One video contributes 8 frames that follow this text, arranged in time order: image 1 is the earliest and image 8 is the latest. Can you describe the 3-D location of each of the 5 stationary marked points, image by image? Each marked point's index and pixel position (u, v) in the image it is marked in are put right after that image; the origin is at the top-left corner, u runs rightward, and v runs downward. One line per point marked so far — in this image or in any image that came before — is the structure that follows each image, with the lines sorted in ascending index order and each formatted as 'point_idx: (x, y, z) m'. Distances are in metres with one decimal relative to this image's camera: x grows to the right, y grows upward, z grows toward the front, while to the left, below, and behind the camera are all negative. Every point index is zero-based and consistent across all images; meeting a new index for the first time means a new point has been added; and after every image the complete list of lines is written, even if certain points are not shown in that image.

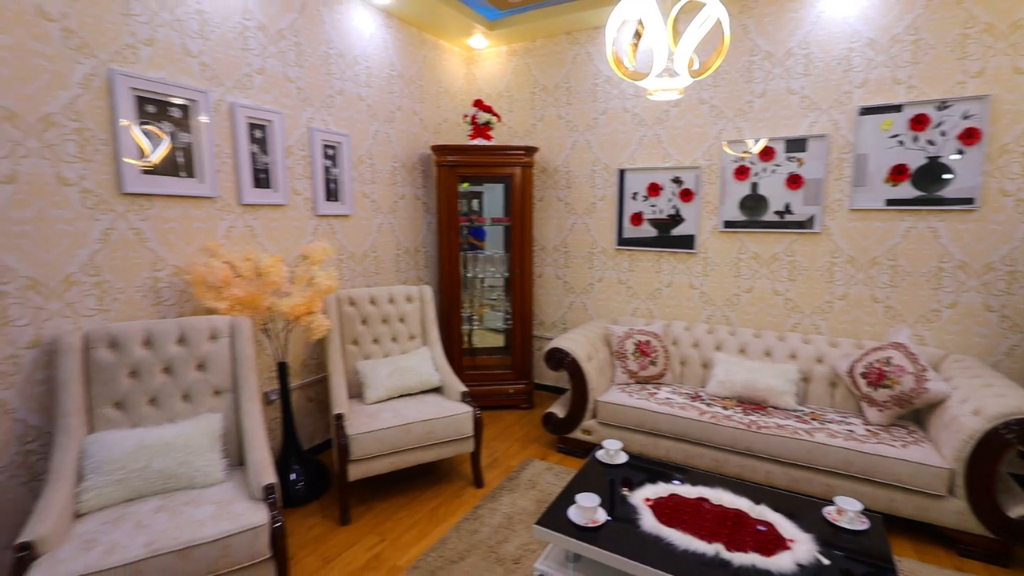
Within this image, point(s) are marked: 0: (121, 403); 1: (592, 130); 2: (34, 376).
0: (-1.5, -0.4, +1.9) m
1: (+0.6, +1.1, +3.6) m
2: (-1.8, -0.3, +1.8) m
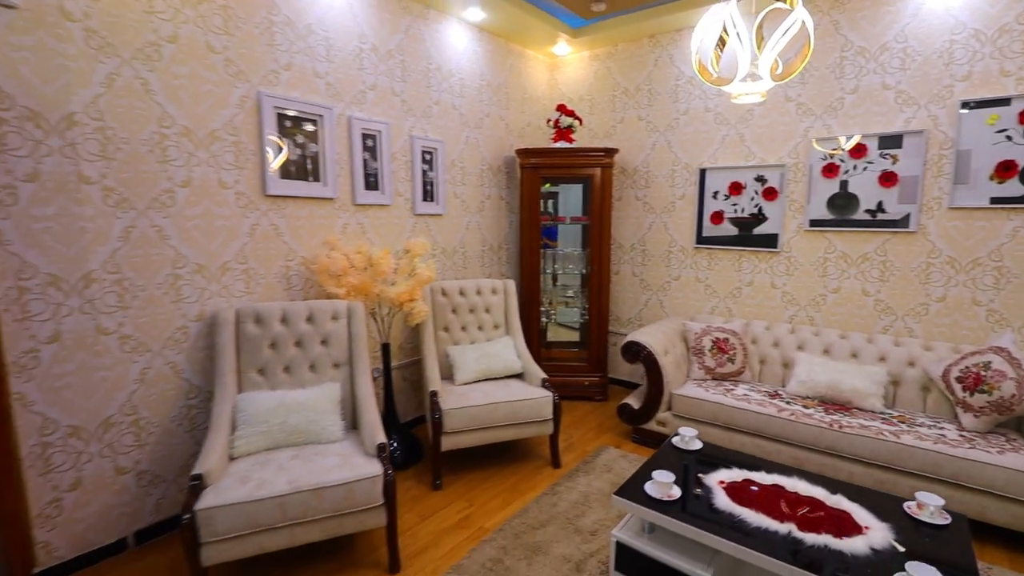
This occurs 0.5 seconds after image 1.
0: (-1.2, -0.4, +2.3) m
1: (+1.2, +1.2, +3.6) m
2: (-1.4, -0.3, +2.3) m
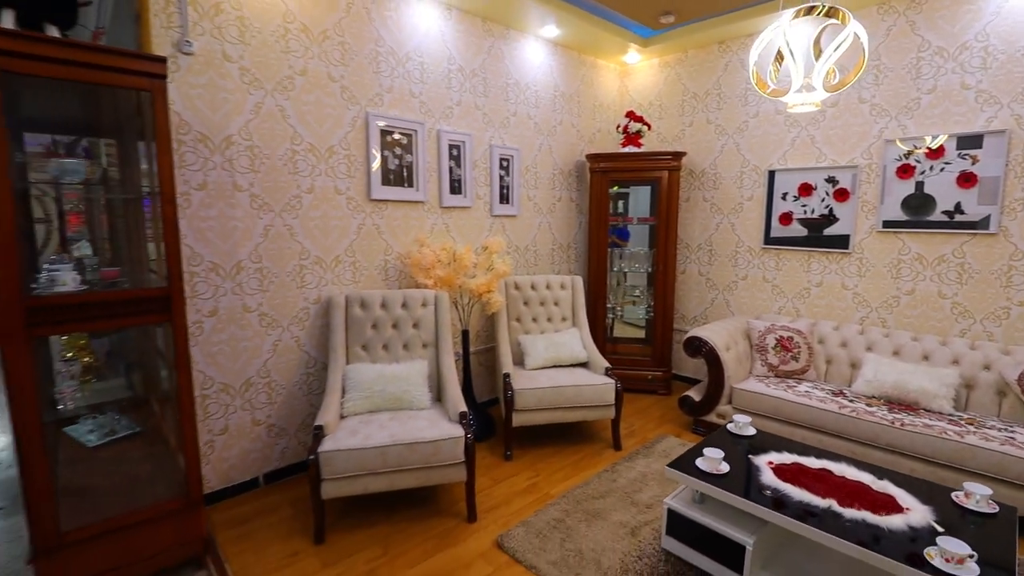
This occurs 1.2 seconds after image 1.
0: (-0.8, -0.3, +2.7) m
1: (+1.7, +1.2, +3.7) m
2: (-1.1, -0.2, +2.7) m
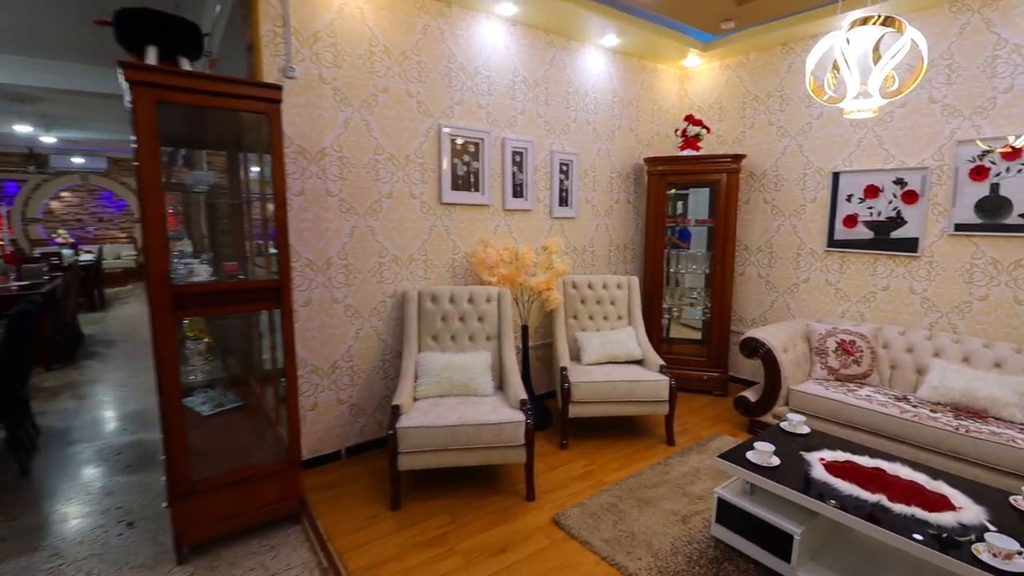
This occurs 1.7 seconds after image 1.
0: (-0.5, -0.3, +3.0) m
1: (+2.2, +1.2, +3.7) m
2: (-0.7, -0.2, +3.0) m
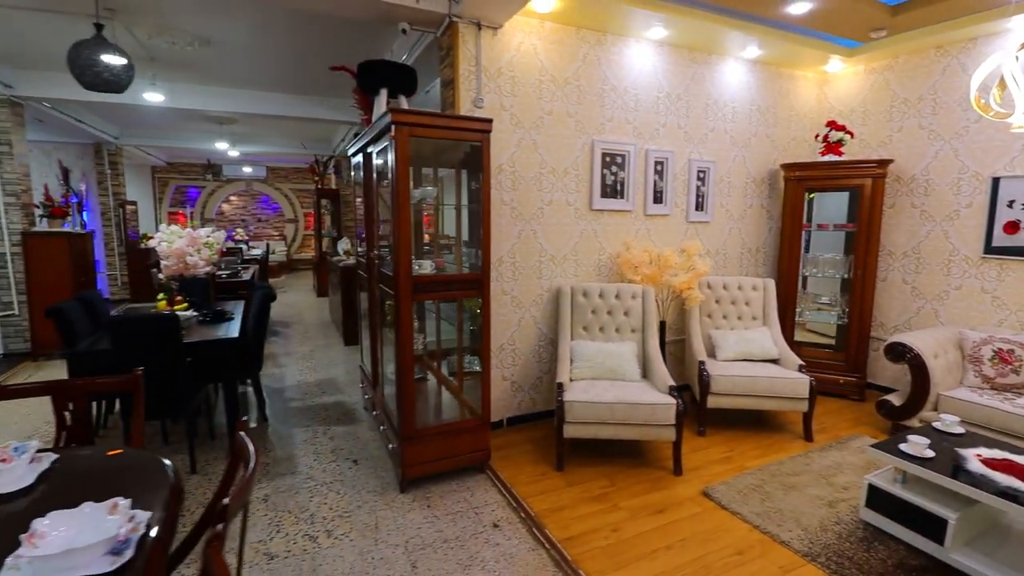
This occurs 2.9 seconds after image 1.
0: (+0.5, -0.3, +3.4) m
1: (+3.3, +1.1, +3.6) m
2: (+0.3, -0.1, +3.5) m
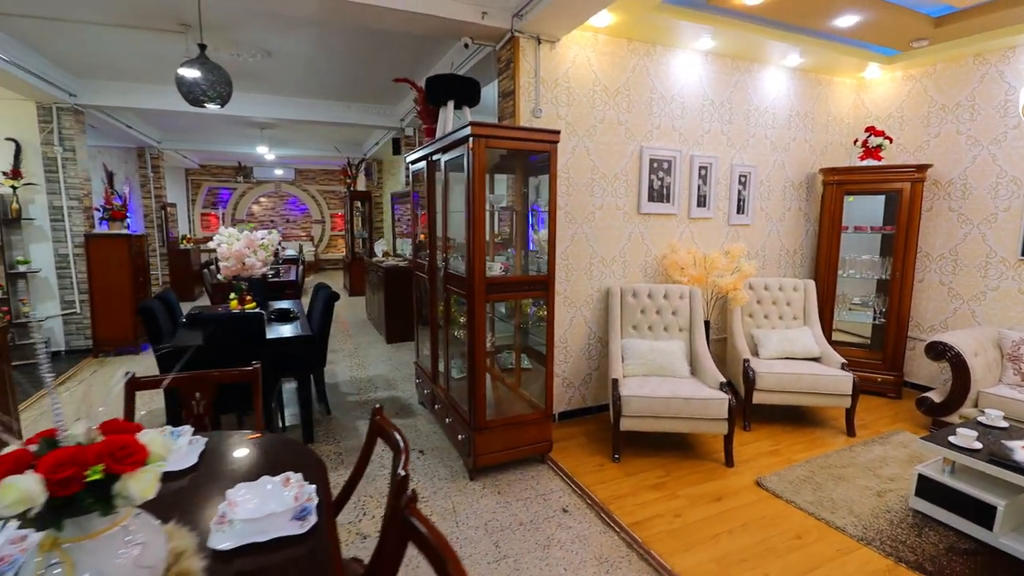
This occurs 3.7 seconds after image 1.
0: (+0.9, -0.3, +3.6) m
1: (+3.7, +1.1, +3.7) m
2: (+0.6, -0.1, +3.6) m
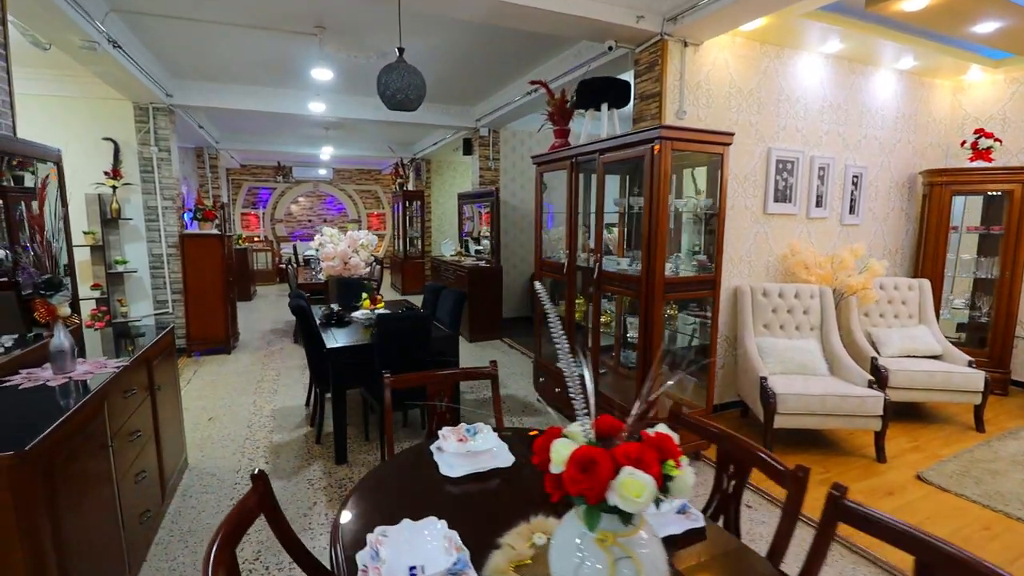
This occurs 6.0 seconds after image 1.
0: (+1.9, -0.3, +3.6) m
1: (+4.6, +1.1, +3.8) m
2: (+1.6, -0.1, +3.7) m
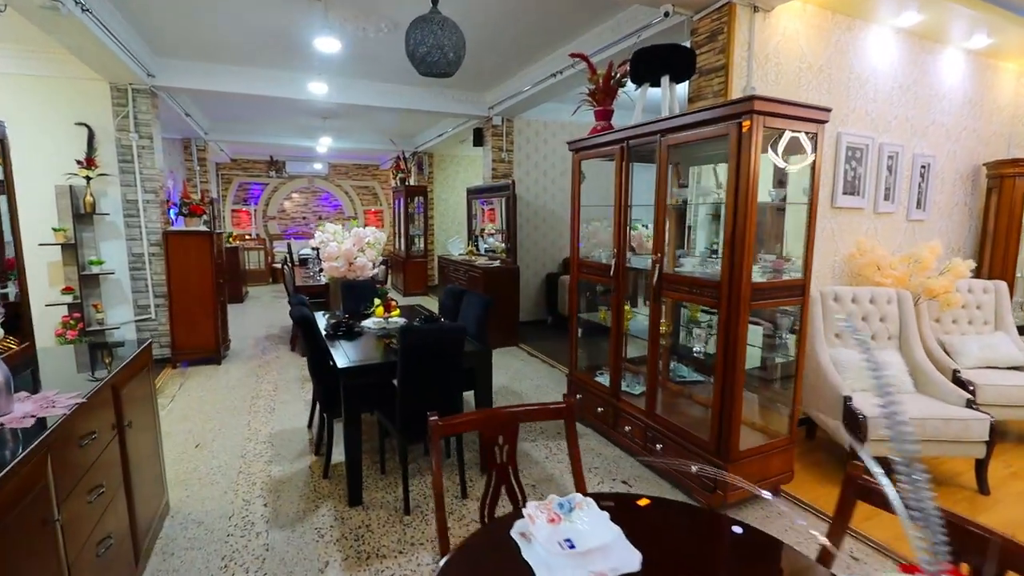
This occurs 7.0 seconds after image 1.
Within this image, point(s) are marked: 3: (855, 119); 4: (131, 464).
0: (+2.1, -0.3, +3.2) m
1: (+4.9, +1.1, +3.4) m
2: (+1.8, -0.2, +3.2) m
3: (+2.3, +1.1, +3.3) m
4: (-1.6, -0.7, +2.0) m
